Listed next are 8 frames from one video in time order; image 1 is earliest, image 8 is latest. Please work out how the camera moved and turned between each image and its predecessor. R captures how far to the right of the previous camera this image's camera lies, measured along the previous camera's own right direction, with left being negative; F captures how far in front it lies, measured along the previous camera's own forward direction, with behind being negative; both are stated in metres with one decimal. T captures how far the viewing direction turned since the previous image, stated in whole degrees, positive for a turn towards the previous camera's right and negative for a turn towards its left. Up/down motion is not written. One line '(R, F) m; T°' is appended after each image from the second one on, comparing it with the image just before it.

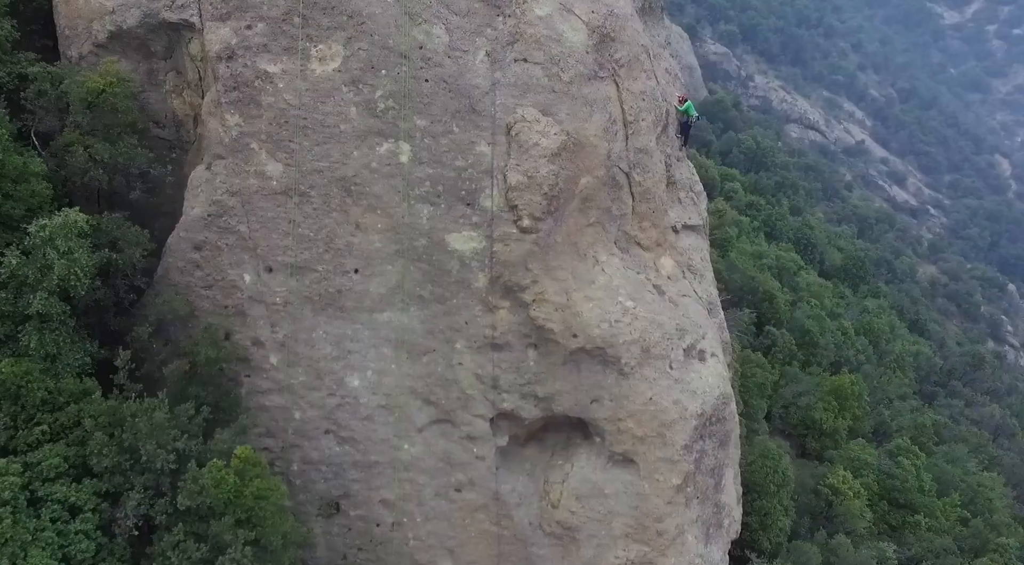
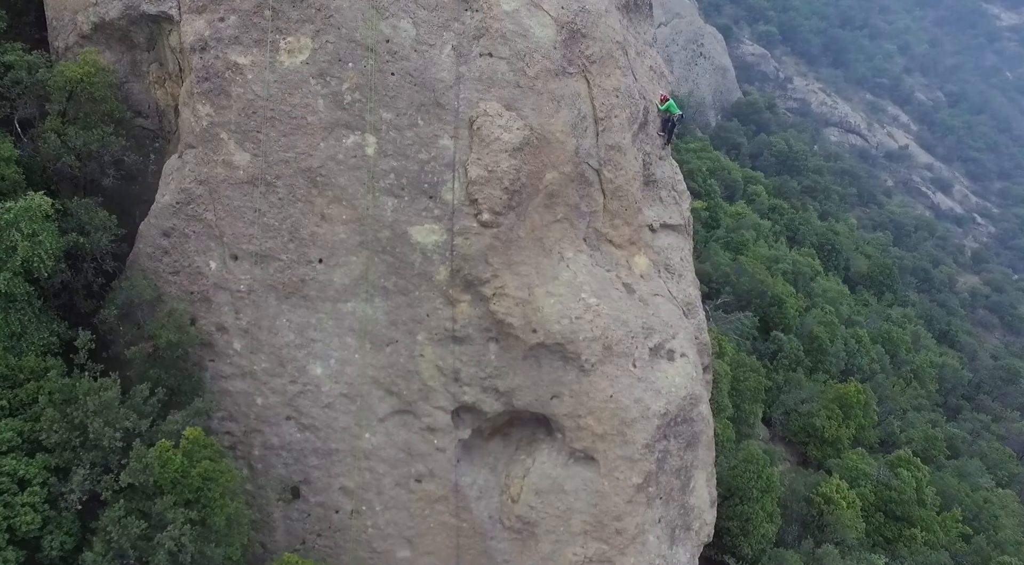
(+1.2, 0.0) m; -3°
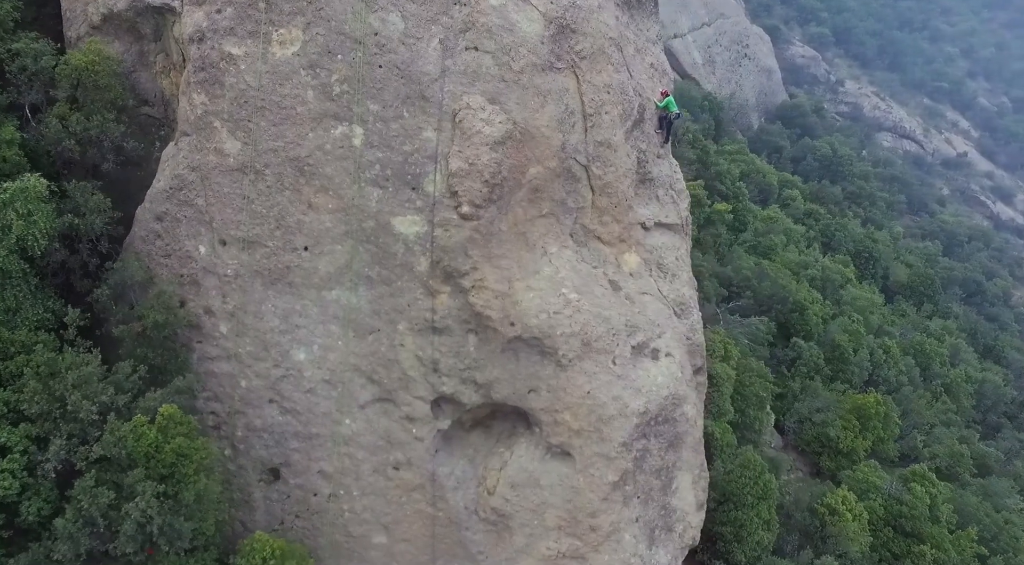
(+1.1, 0.0) m; -3°
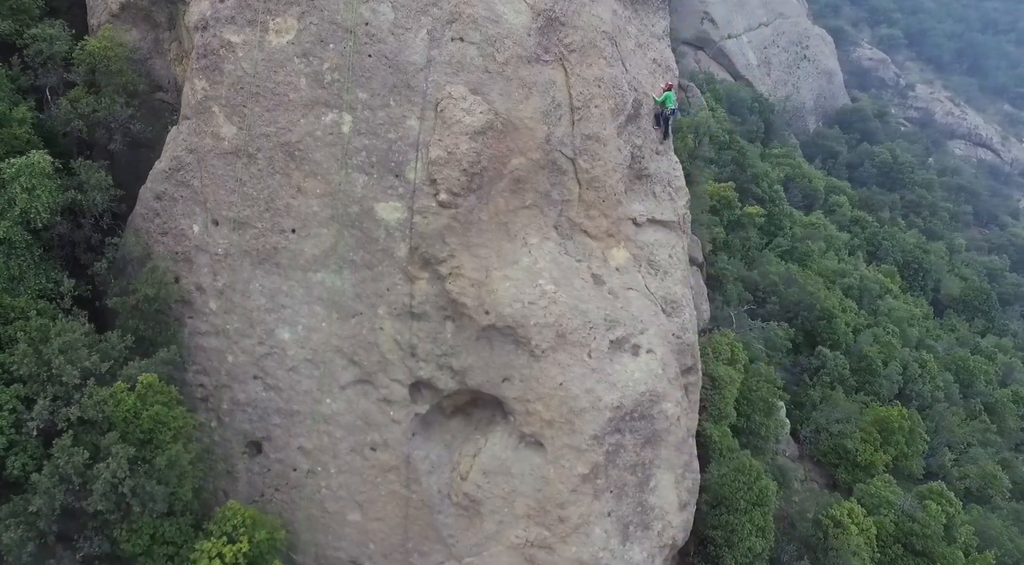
(+1.3, -0.1) m; -4°
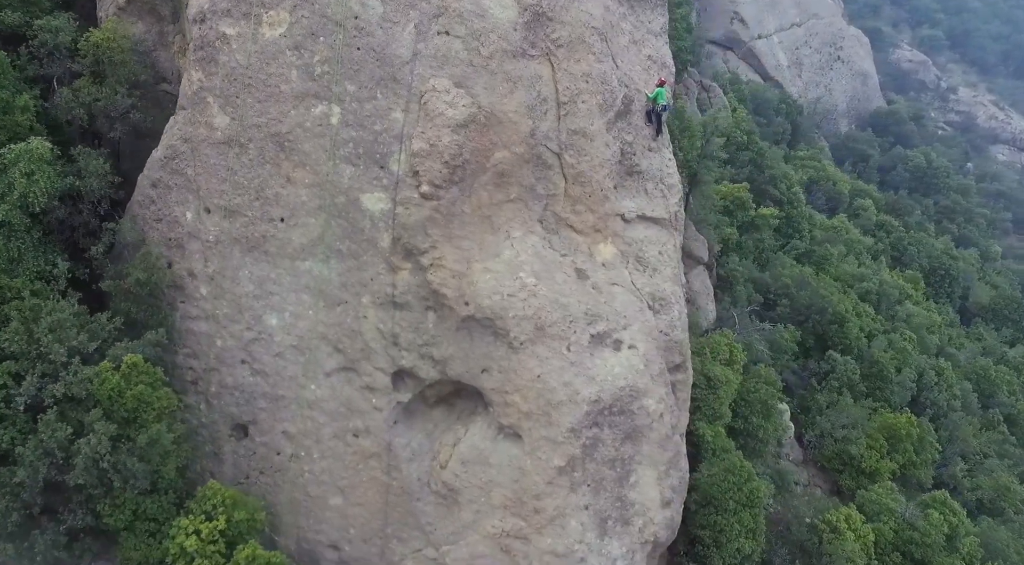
(+0.9, -0.1) m; -2°
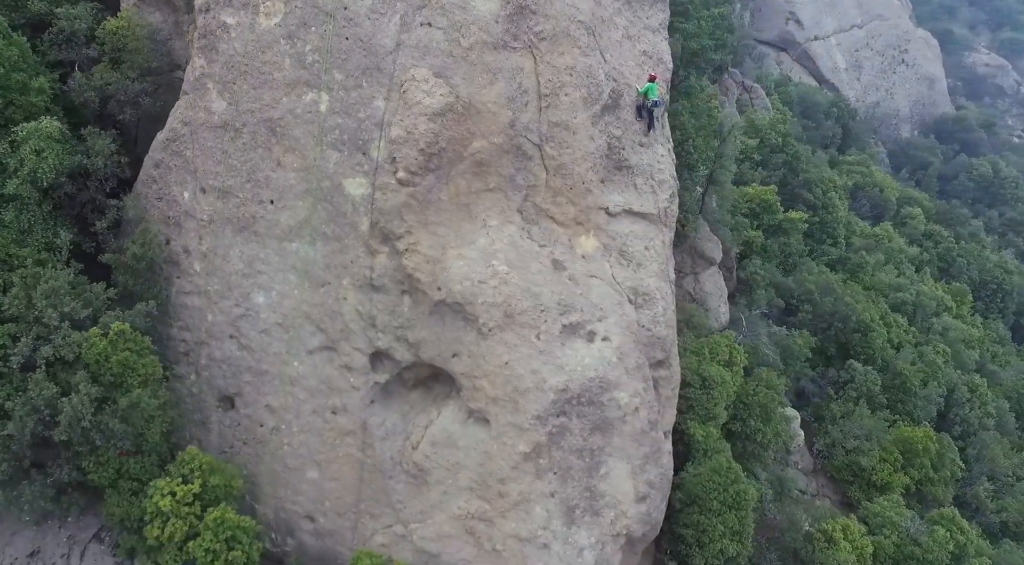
(+1.4, -0.2) m; -4°
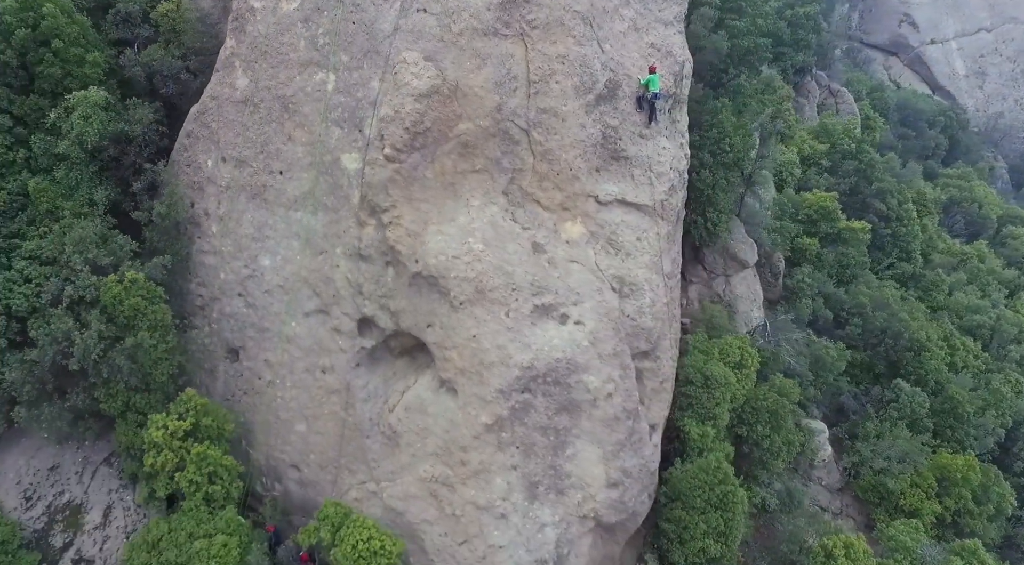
(+2.3, -0.3) m; -8°
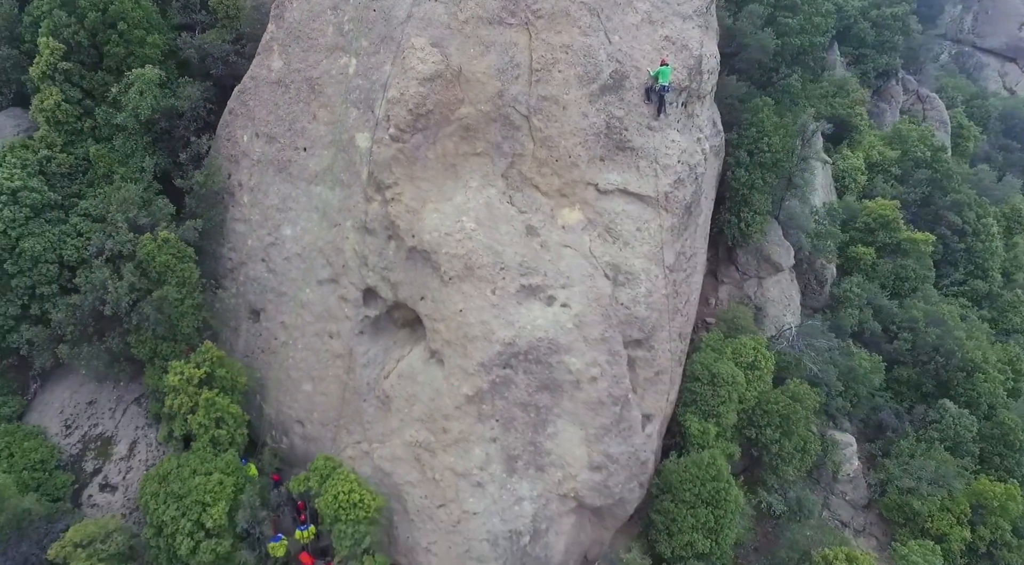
(+1.9, -0.4) m; -7°
